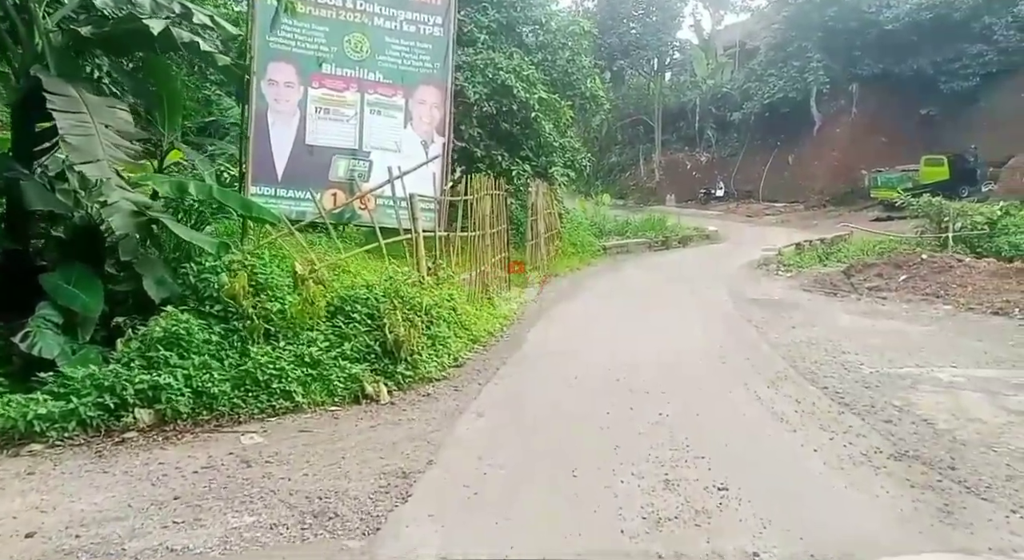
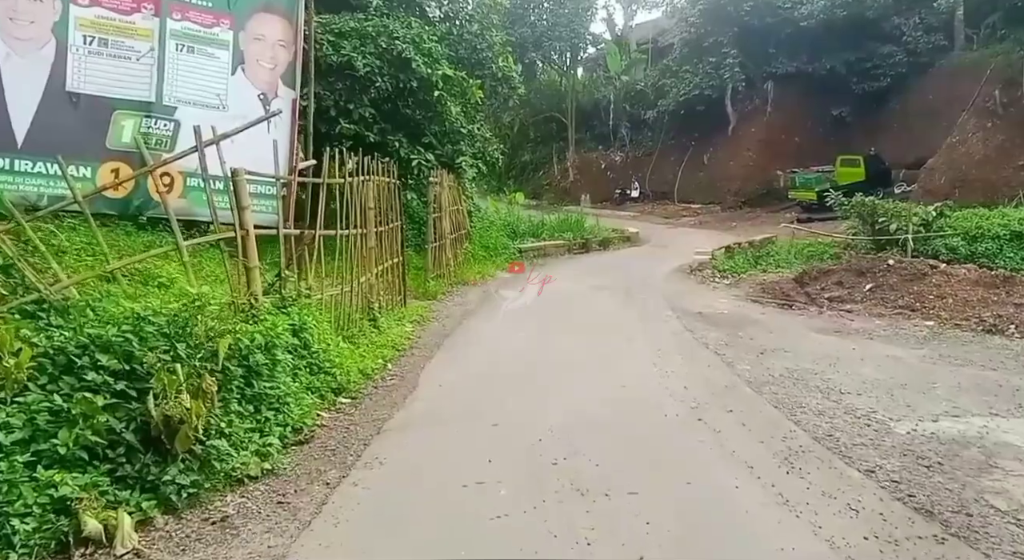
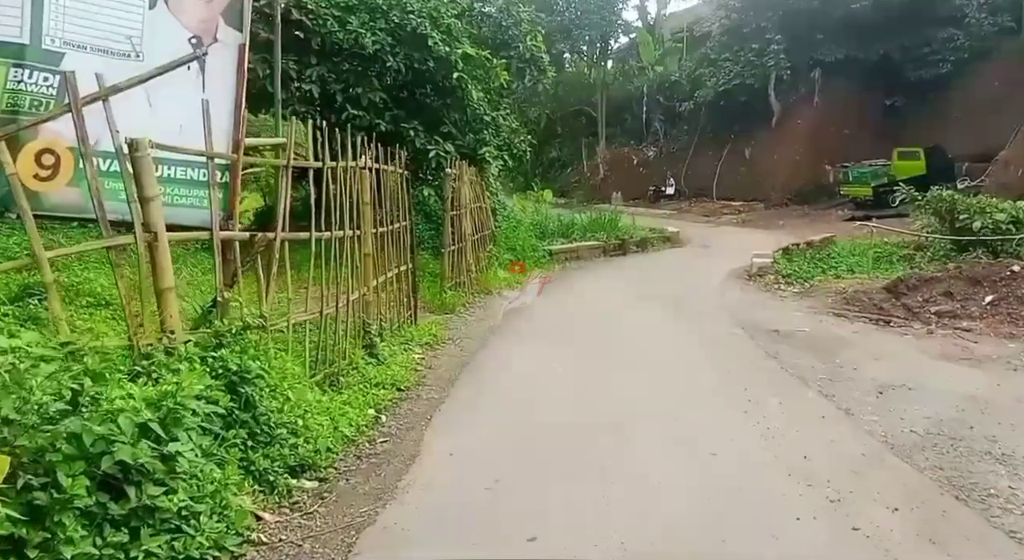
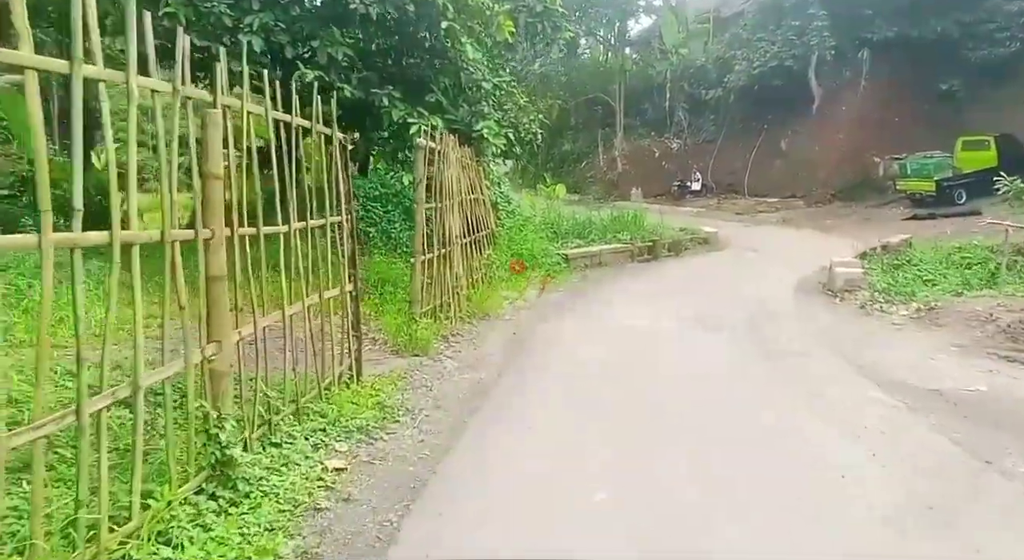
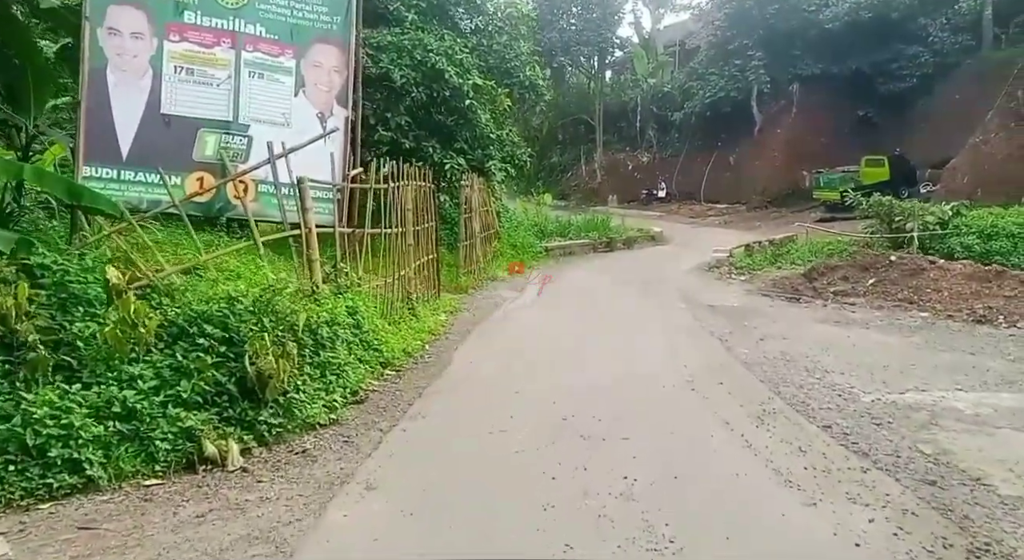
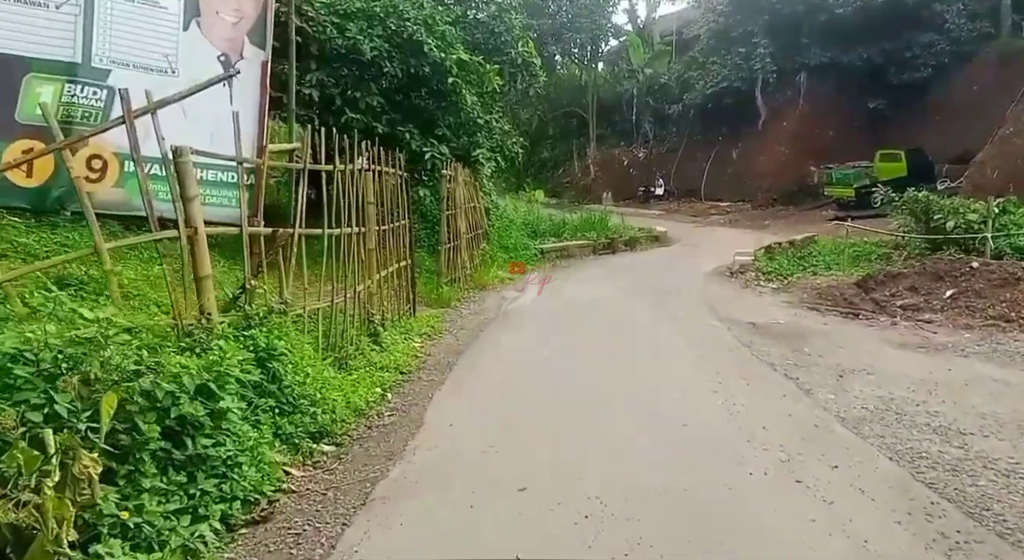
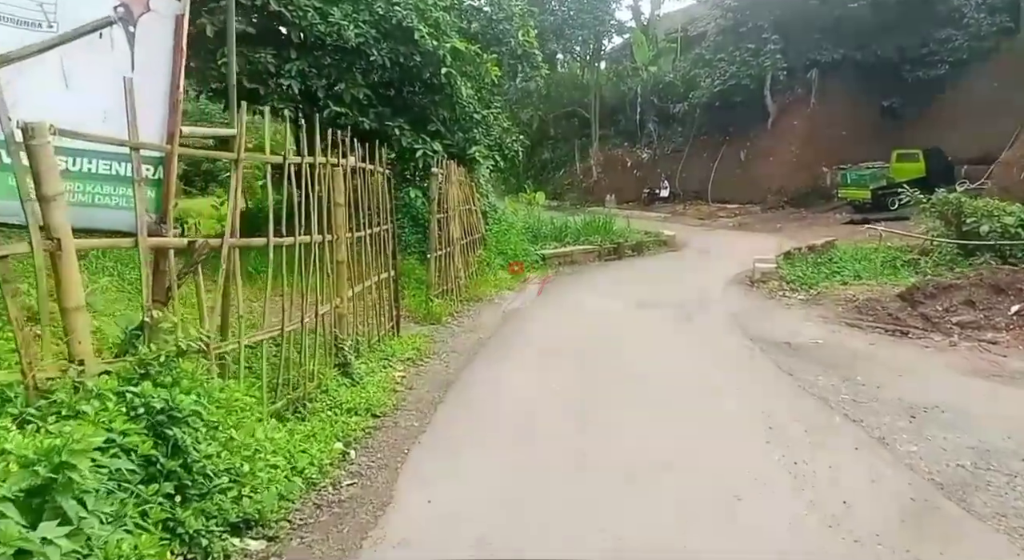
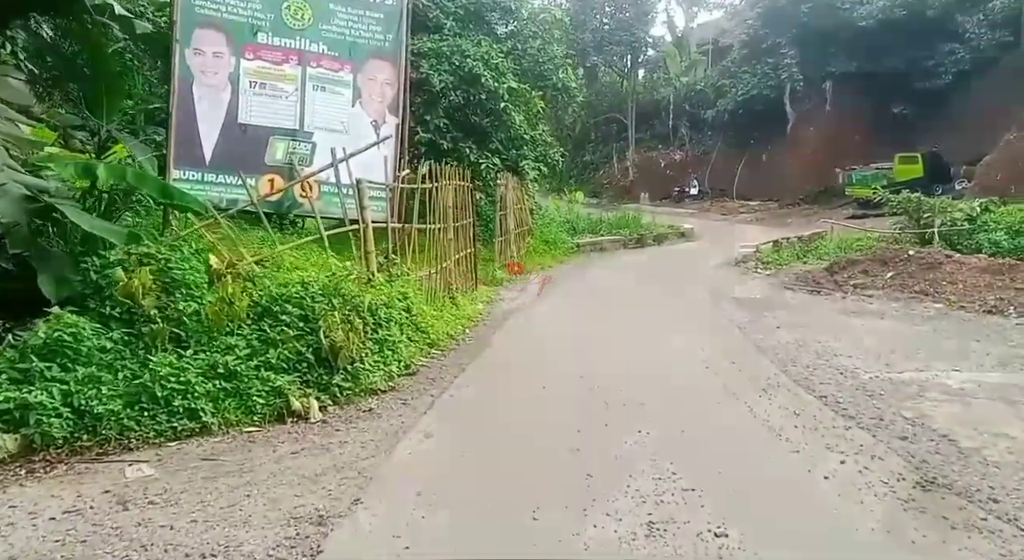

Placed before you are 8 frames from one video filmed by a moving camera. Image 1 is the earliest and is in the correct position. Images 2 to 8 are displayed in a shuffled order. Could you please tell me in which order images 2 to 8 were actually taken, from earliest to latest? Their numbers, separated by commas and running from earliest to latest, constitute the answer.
8, 5, 2, 6, 3, 7, 4
